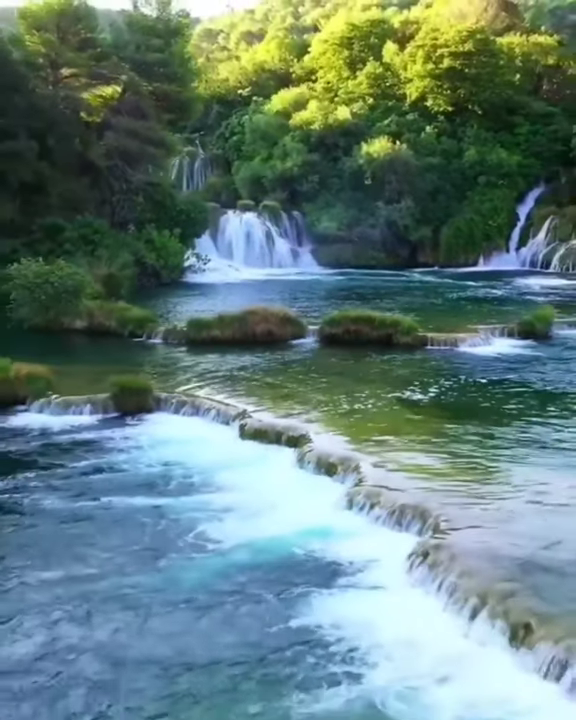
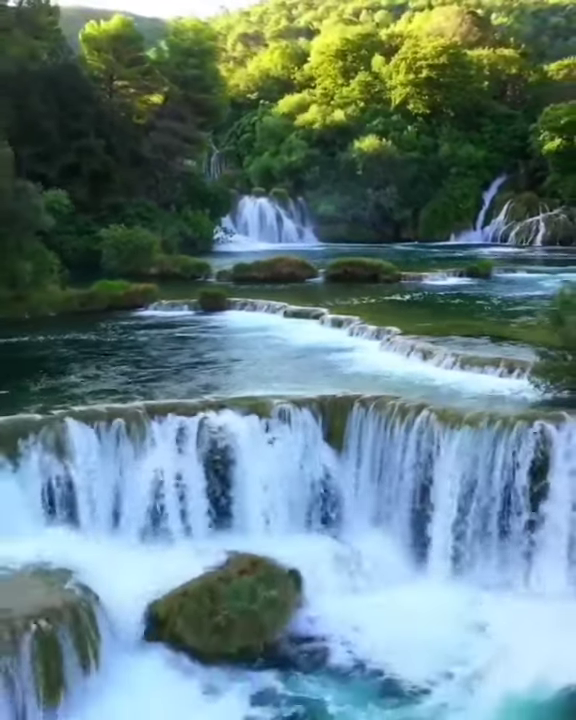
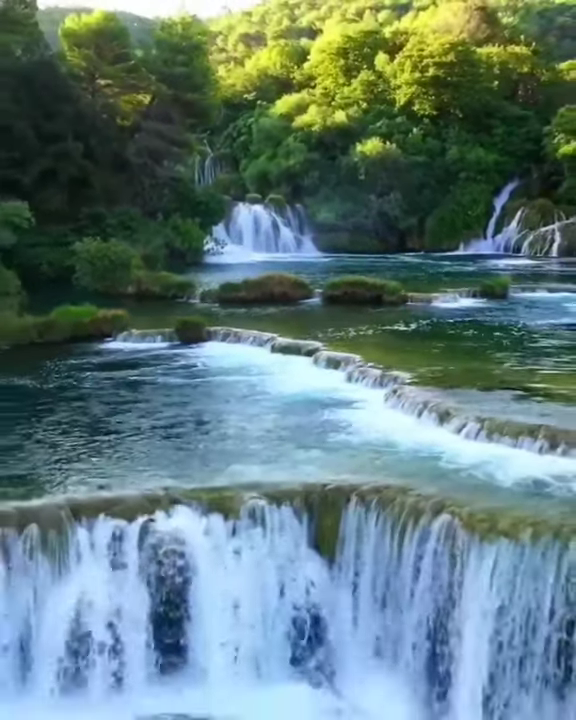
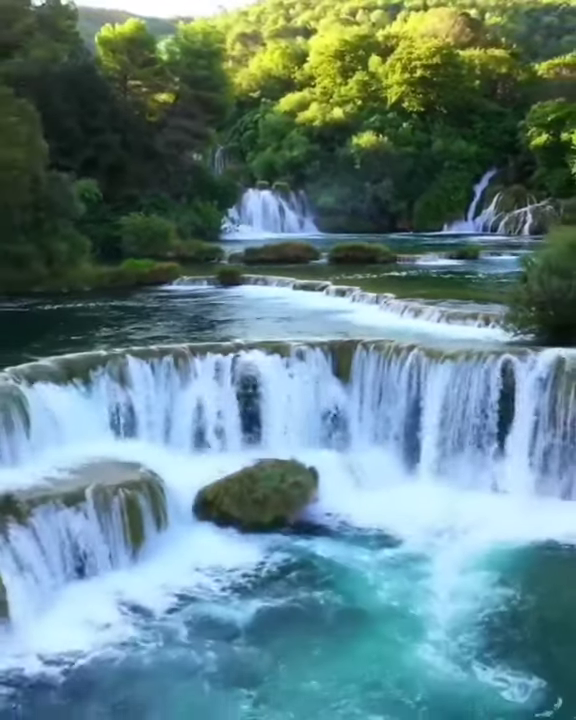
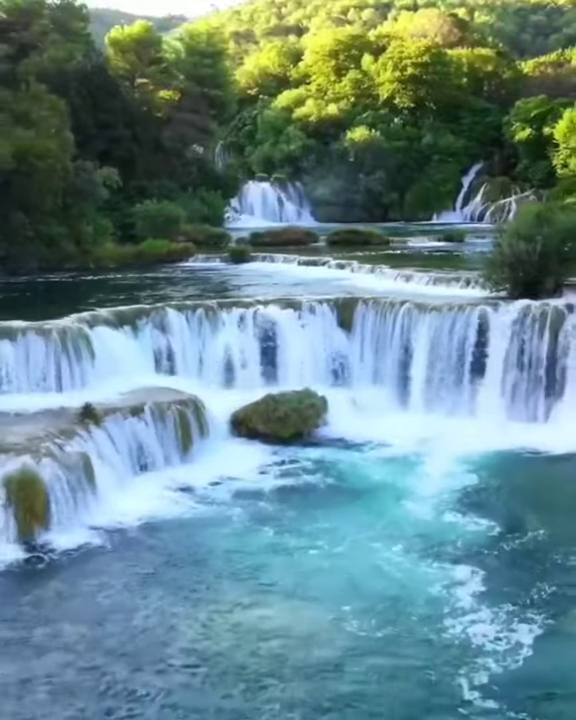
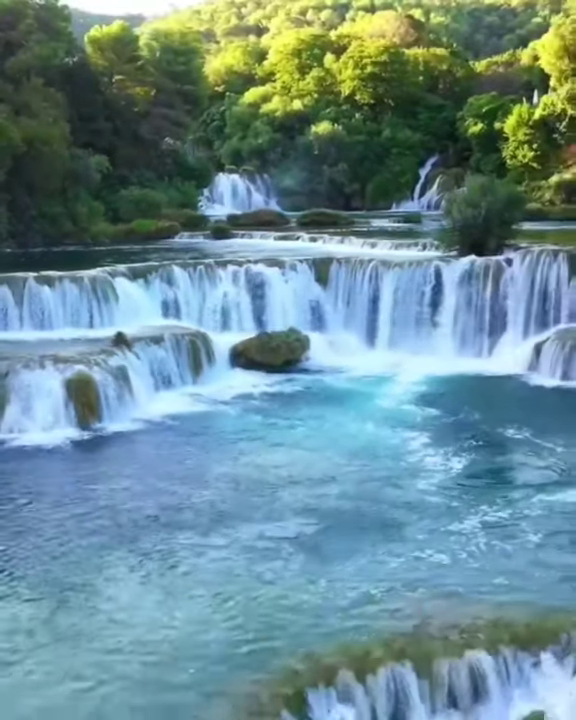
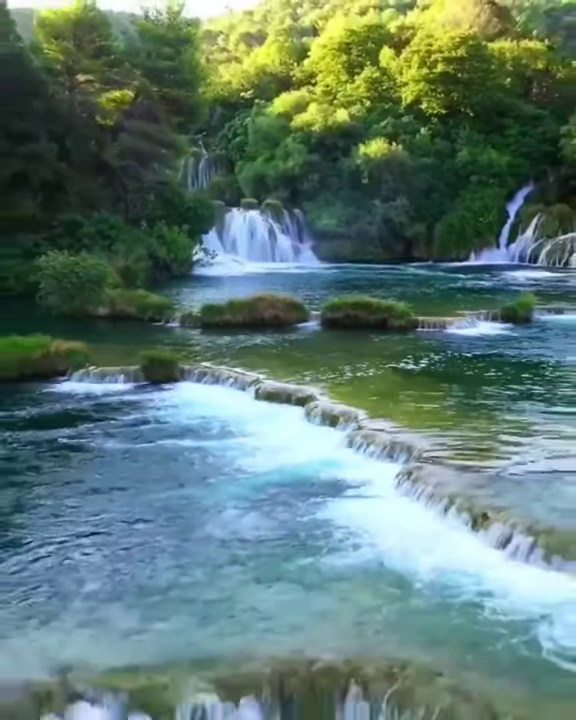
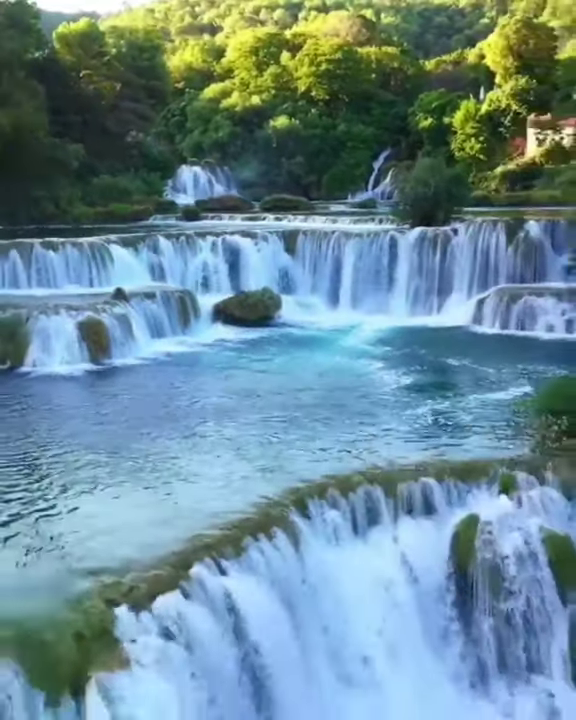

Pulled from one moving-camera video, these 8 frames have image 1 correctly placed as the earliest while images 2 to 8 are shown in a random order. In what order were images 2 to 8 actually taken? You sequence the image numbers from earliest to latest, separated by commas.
7, 3, 2, 4, 5, 6, 8
